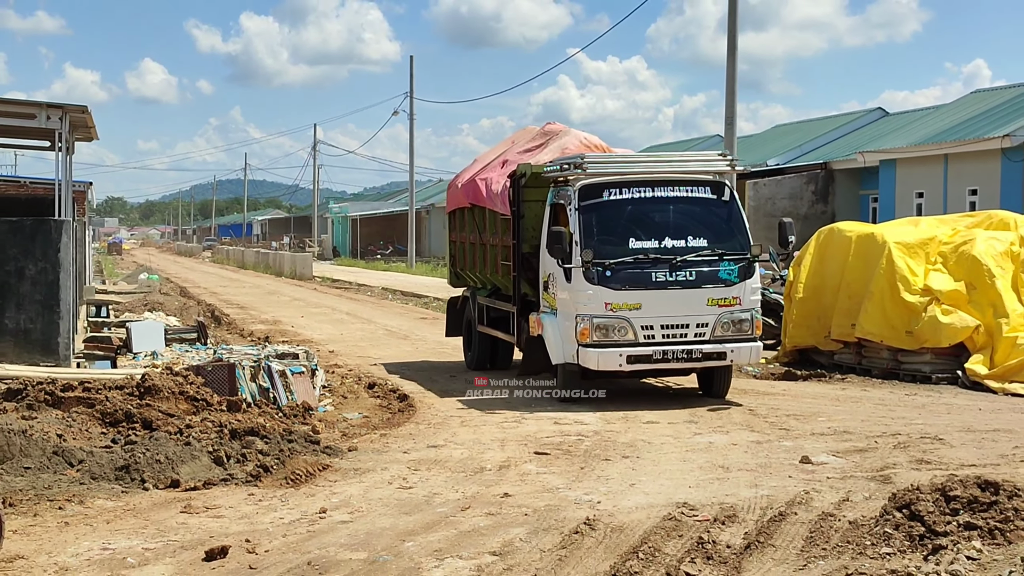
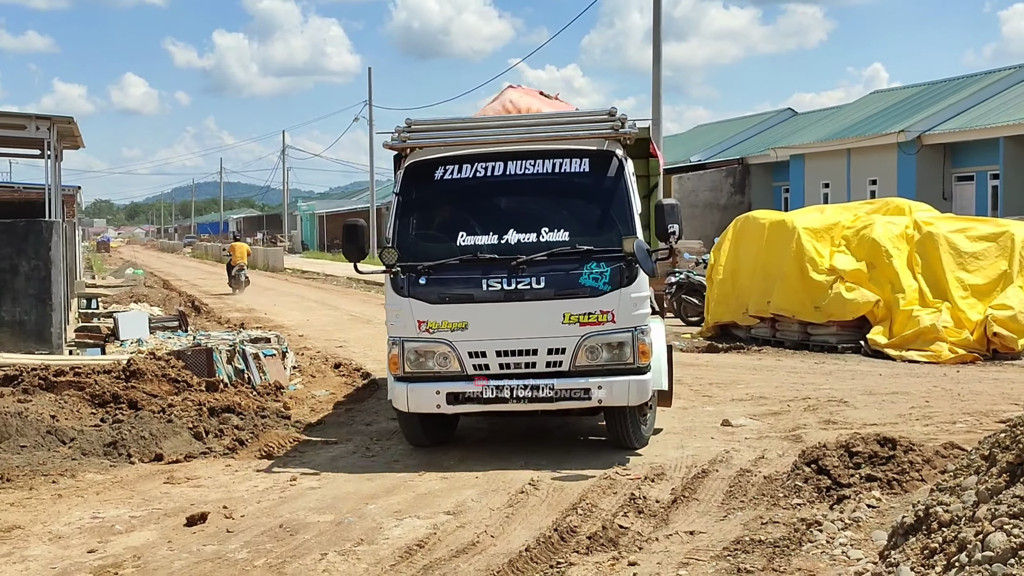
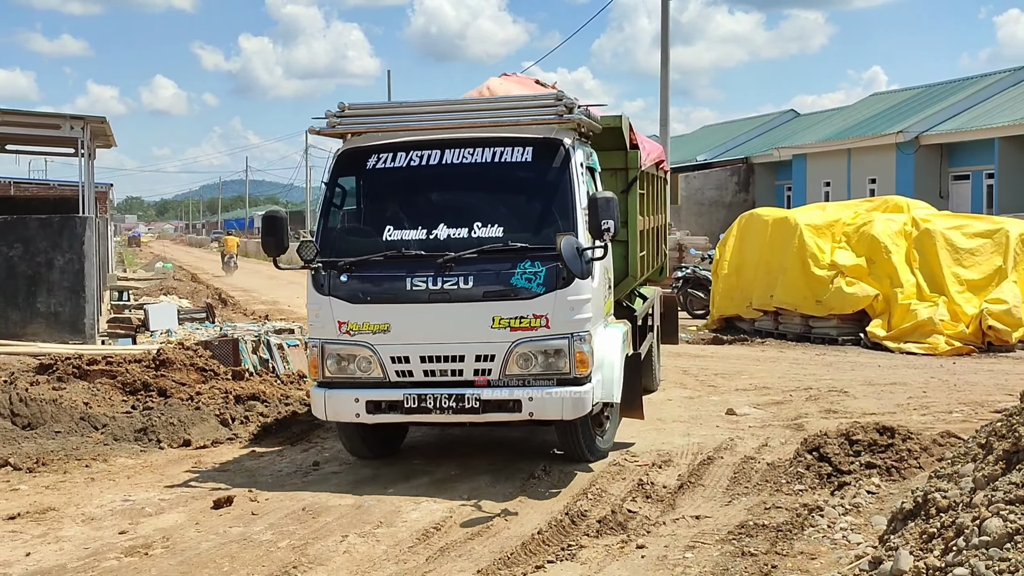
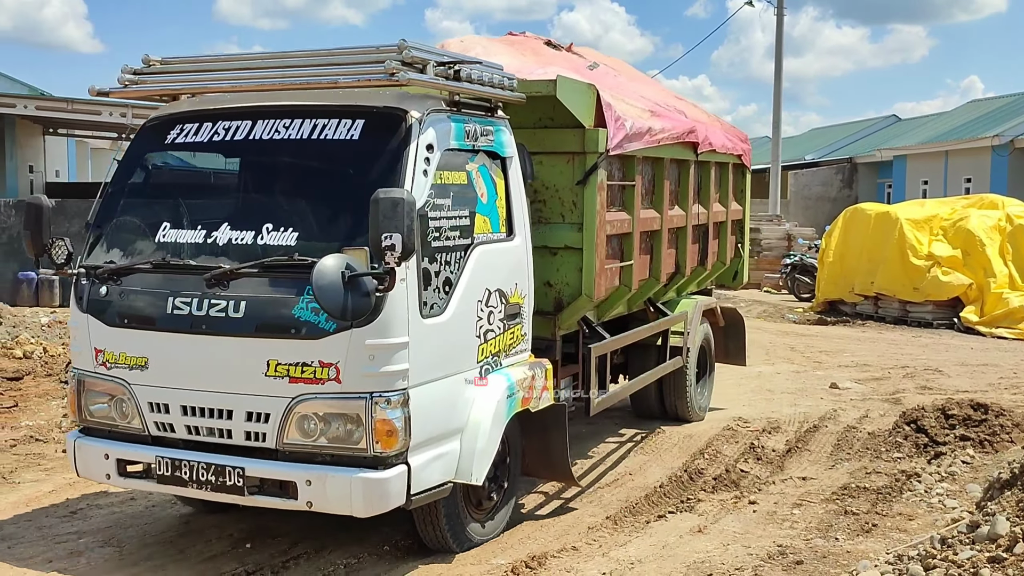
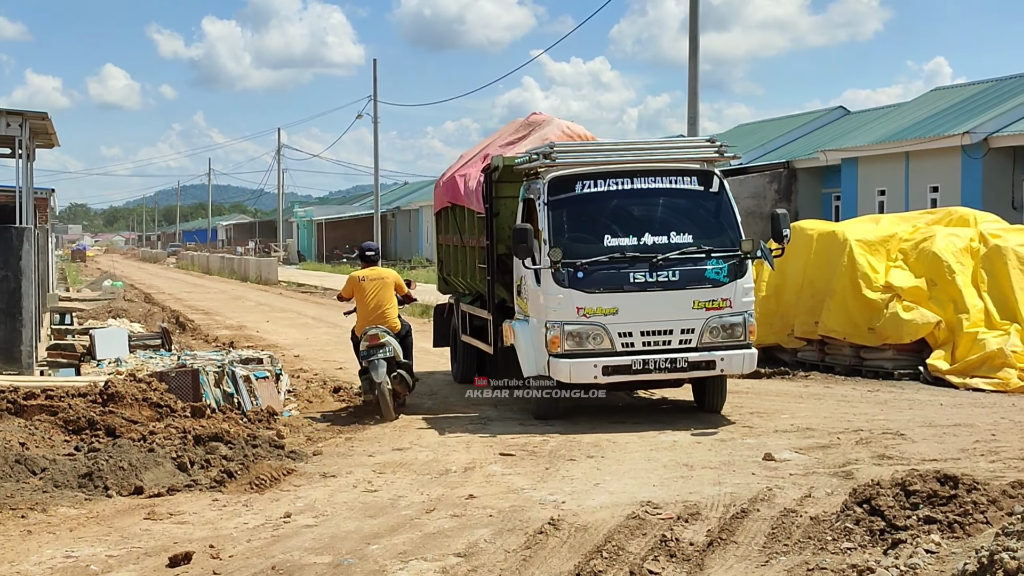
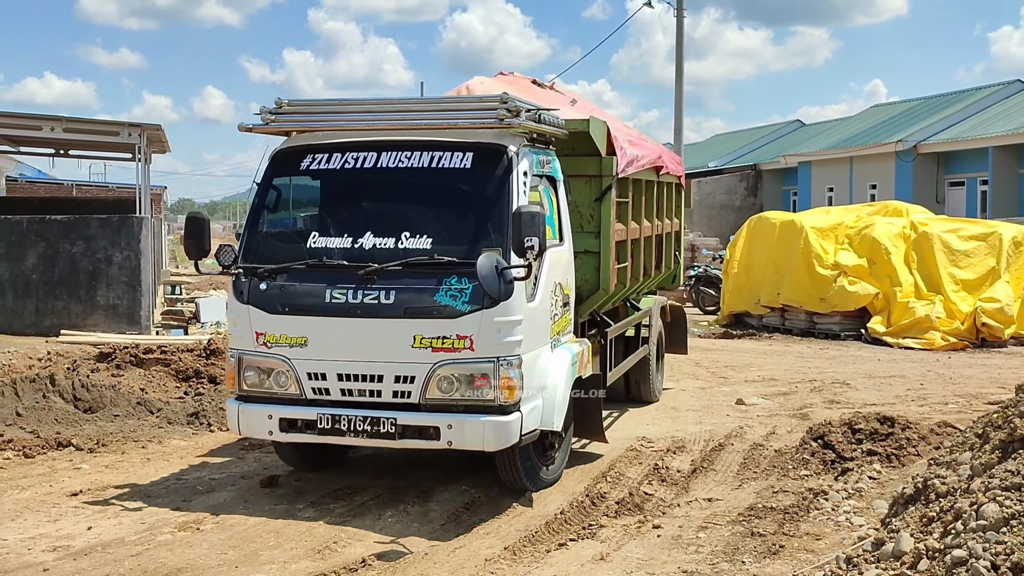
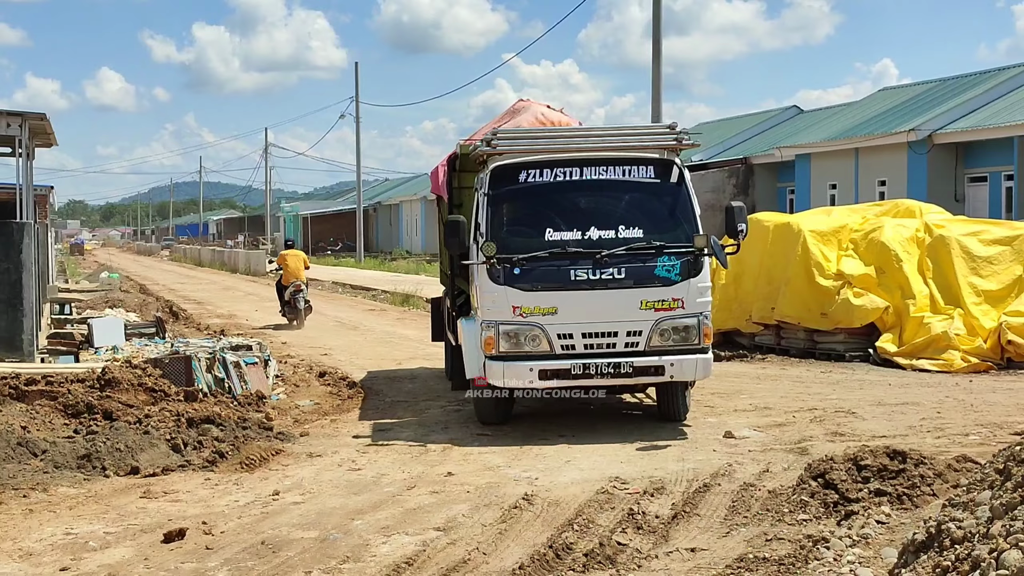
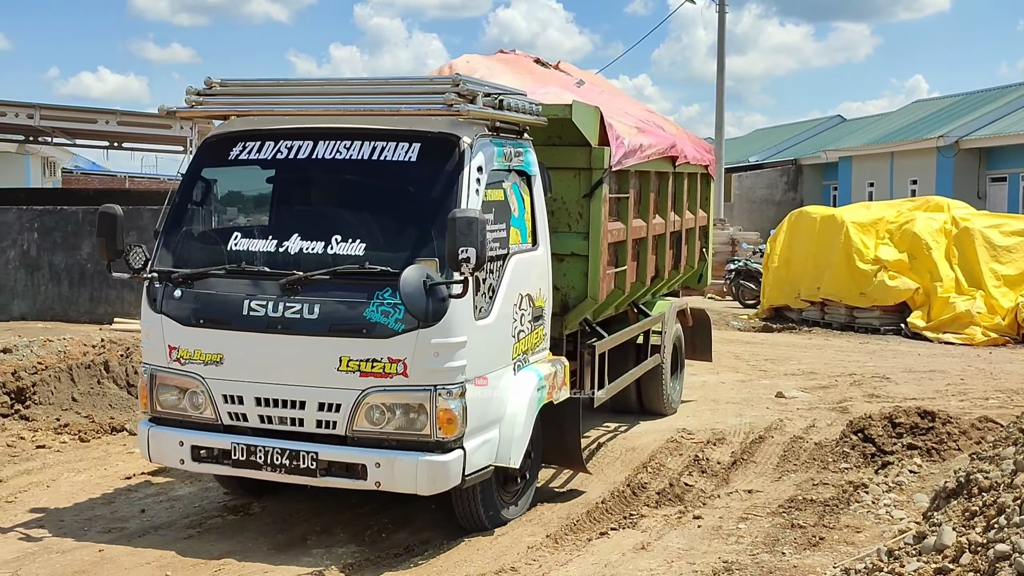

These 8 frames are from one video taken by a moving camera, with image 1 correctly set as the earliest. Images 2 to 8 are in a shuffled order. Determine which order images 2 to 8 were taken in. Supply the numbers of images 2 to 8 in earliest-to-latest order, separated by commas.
5, 7, 2, 3, 6, 8, 4
